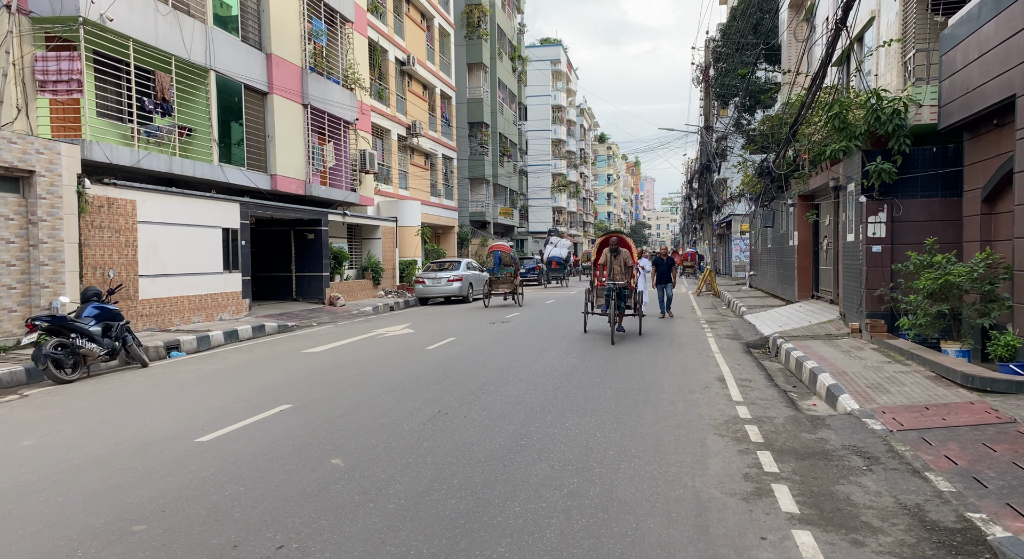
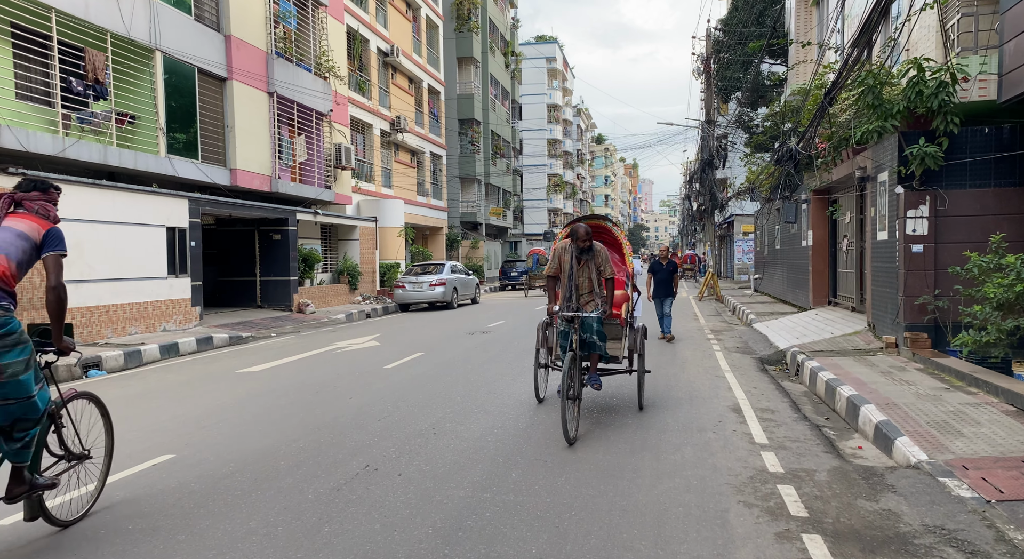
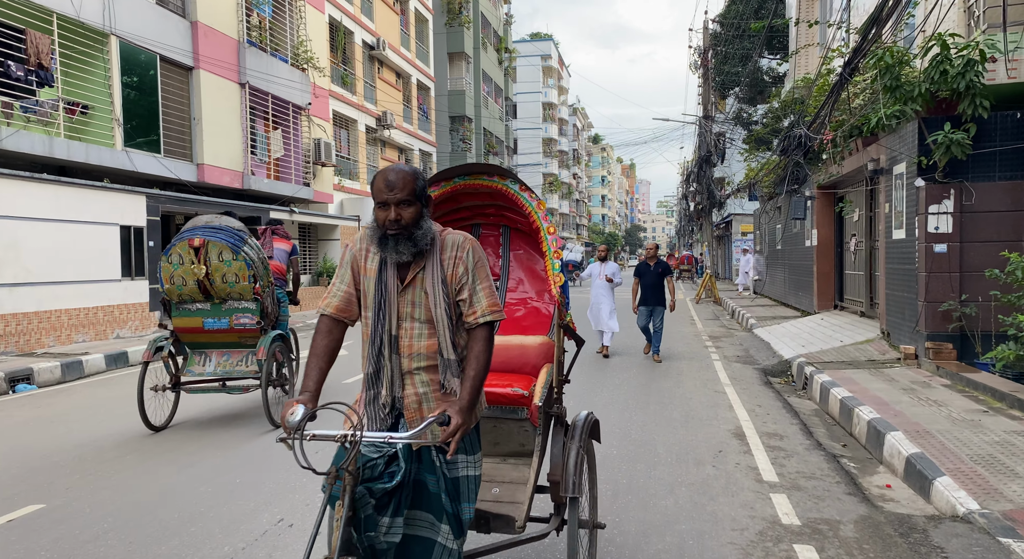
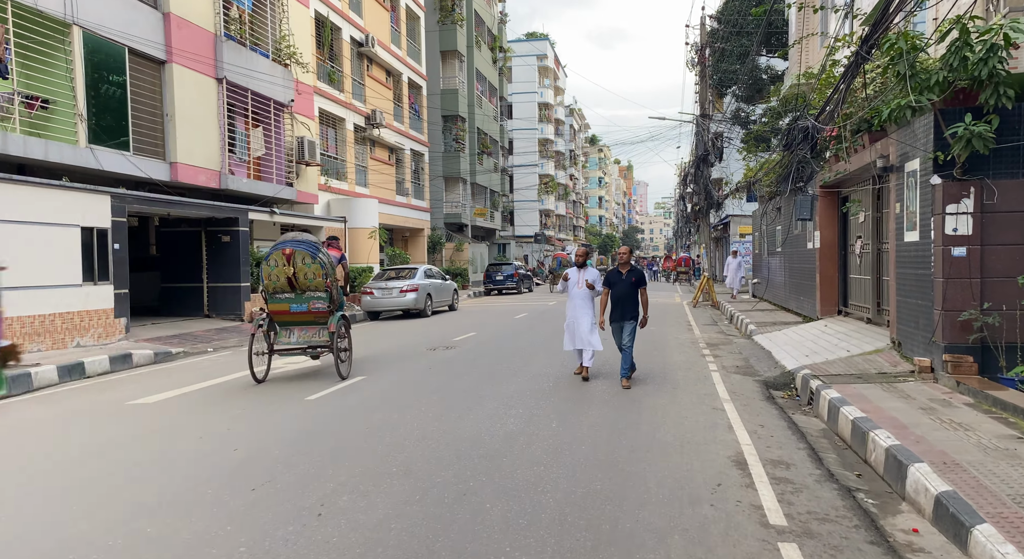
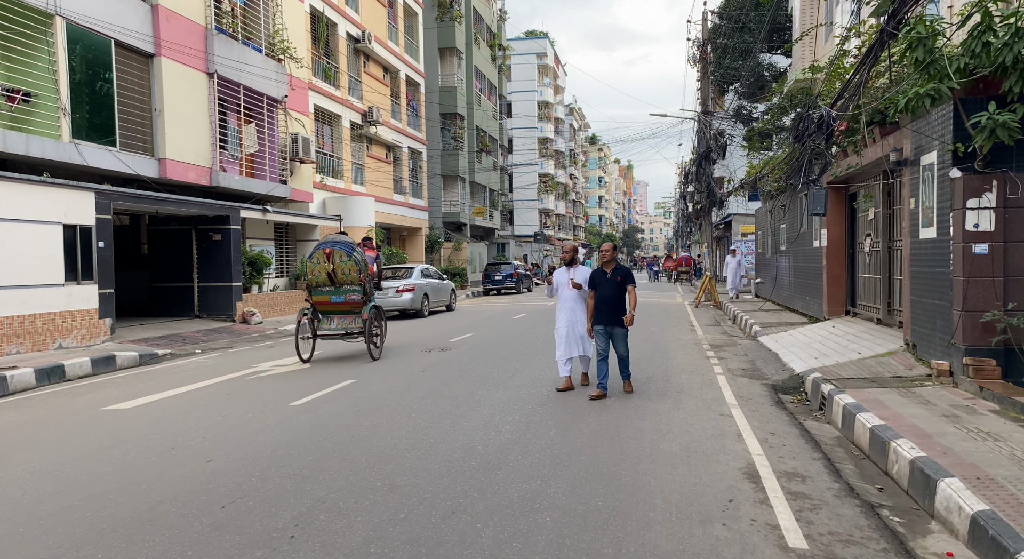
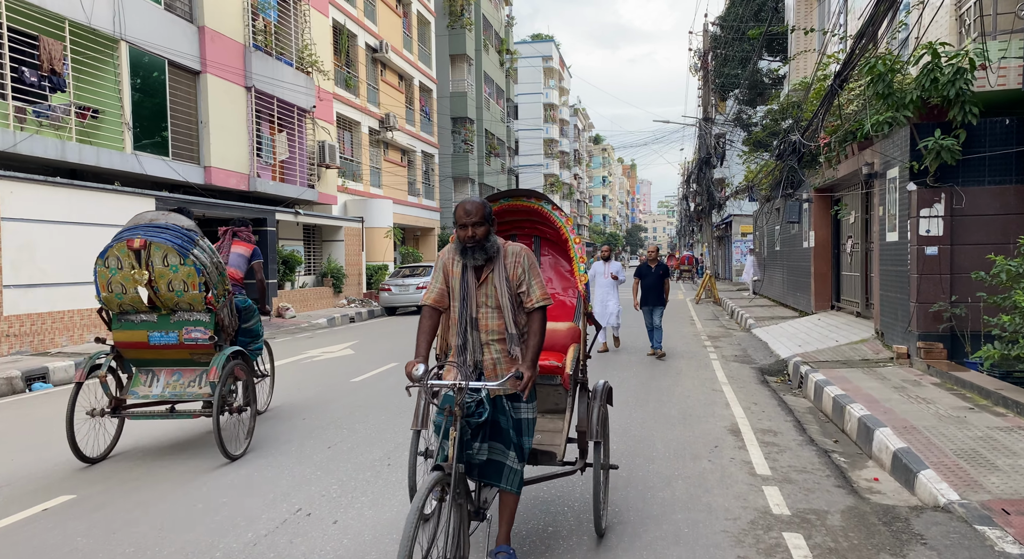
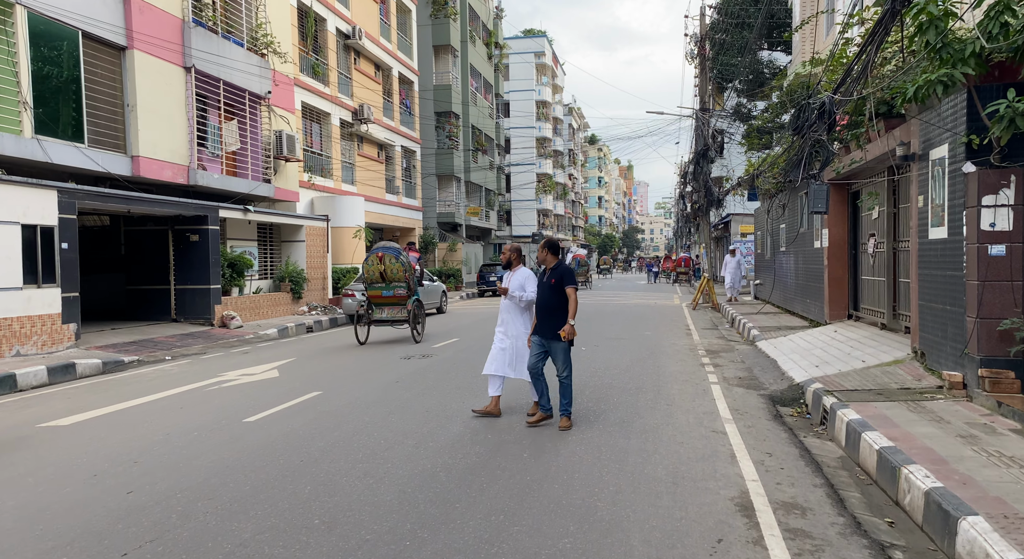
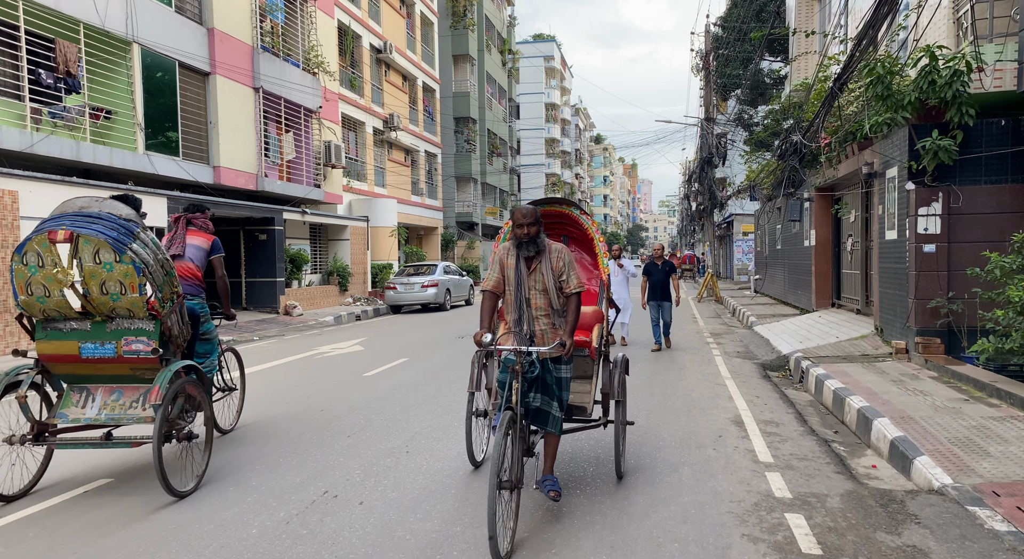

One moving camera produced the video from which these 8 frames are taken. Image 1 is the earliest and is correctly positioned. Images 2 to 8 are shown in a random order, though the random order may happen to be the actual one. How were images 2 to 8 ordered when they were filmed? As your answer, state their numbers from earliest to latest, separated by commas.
2, 8, 6, 3, 4, 5, 7
